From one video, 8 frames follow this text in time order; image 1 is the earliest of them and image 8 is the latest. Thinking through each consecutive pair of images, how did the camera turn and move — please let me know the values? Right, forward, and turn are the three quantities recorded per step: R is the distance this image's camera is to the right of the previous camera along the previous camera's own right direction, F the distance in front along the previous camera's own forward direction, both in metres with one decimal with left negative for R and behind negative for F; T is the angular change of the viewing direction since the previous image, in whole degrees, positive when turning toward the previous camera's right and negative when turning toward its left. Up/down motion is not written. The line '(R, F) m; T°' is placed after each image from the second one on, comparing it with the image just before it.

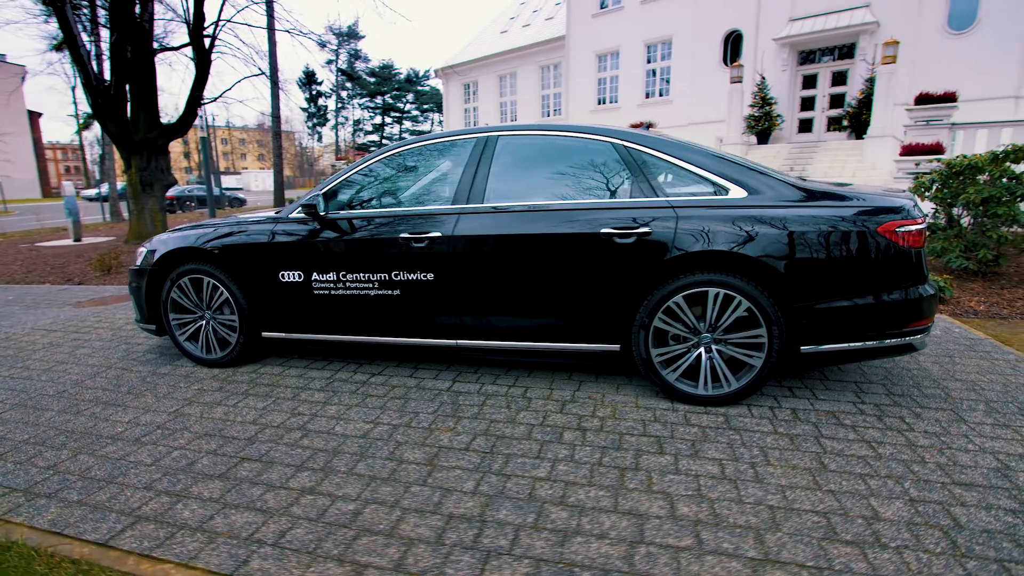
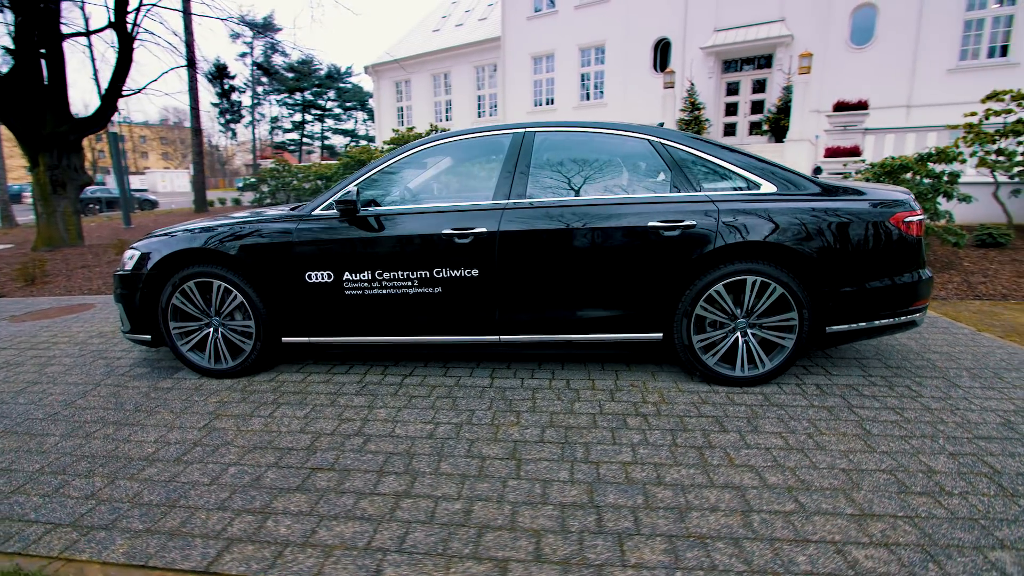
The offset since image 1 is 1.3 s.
(-0.9, 0.0) m; +8°
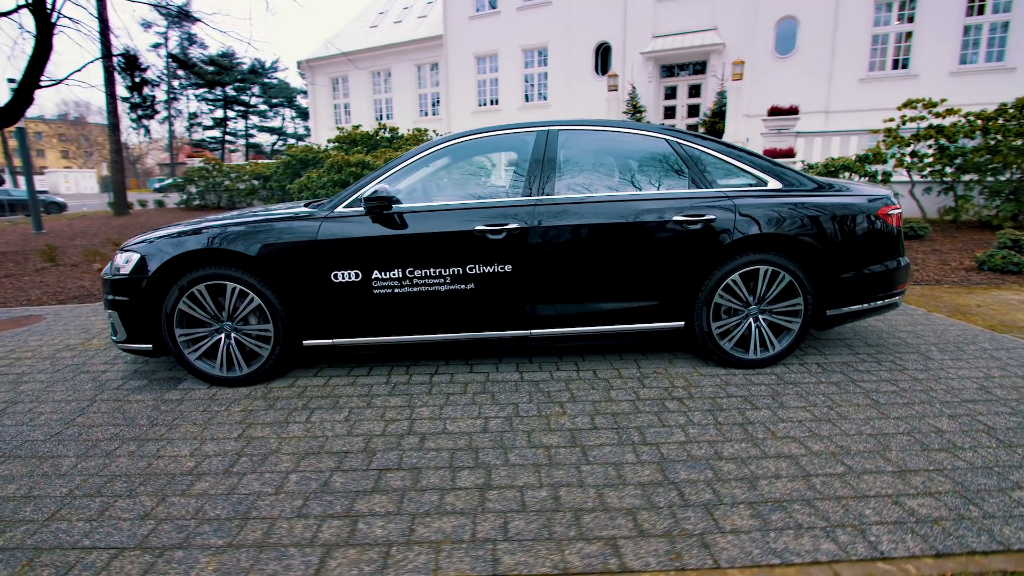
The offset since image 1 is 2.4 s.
(-0.7, 0.0) m; +7°
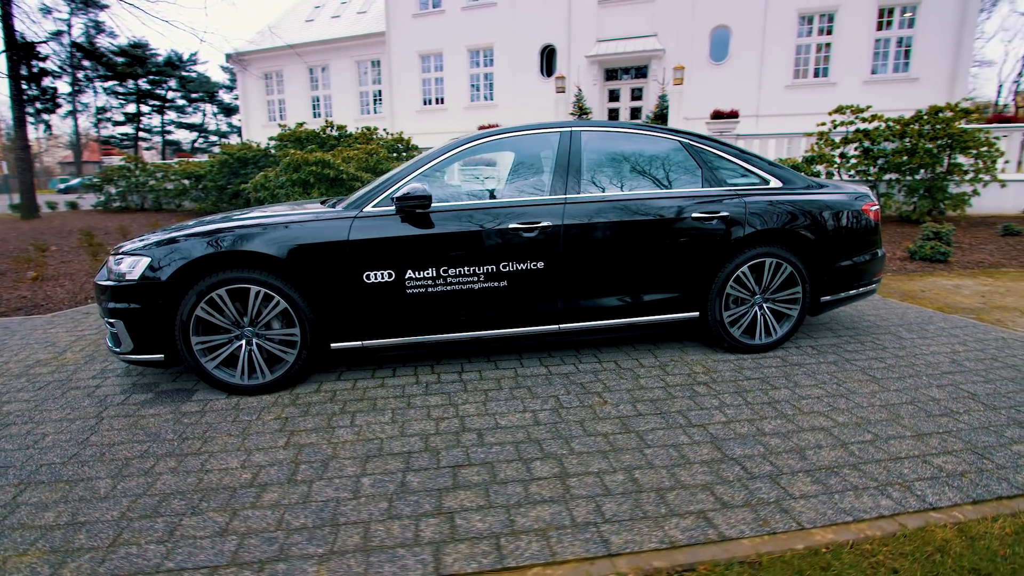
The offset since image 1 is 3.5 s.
(-0.7, 0.0) m; +7°
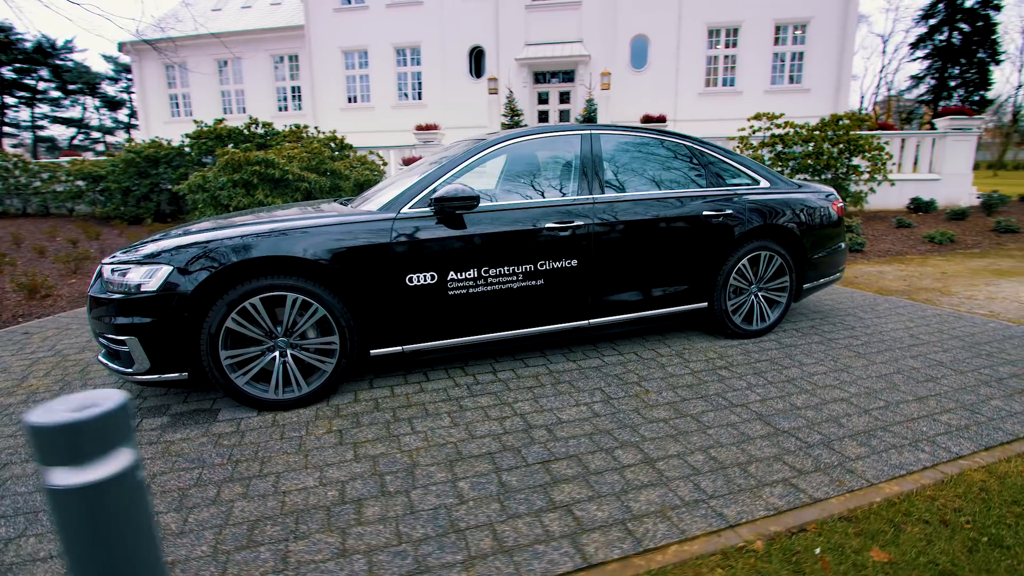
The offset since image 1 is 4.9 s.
(-0.9, 0.0) m; +9°
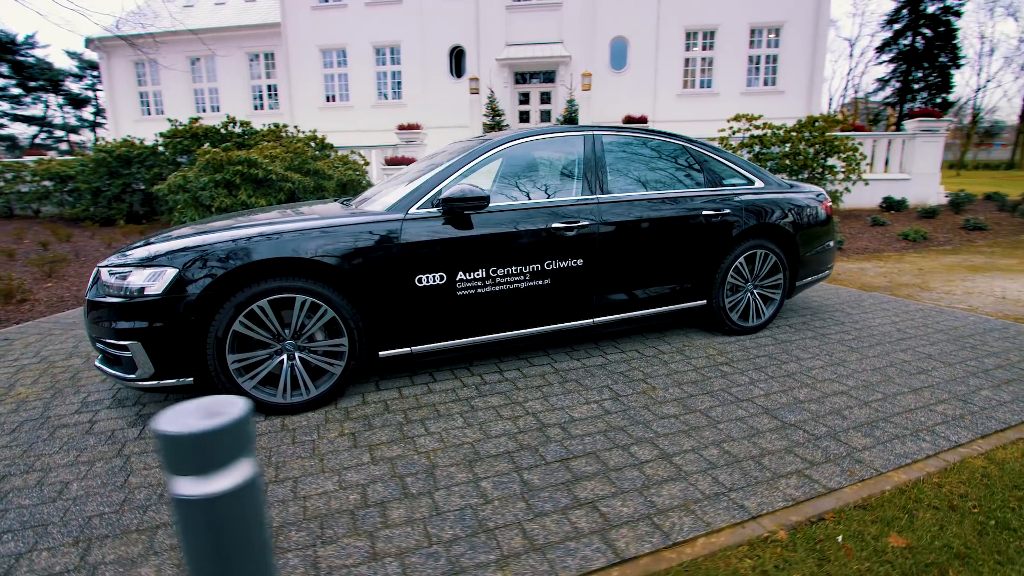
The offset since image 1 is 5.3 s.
(-0.2, 0.0) m; +2°
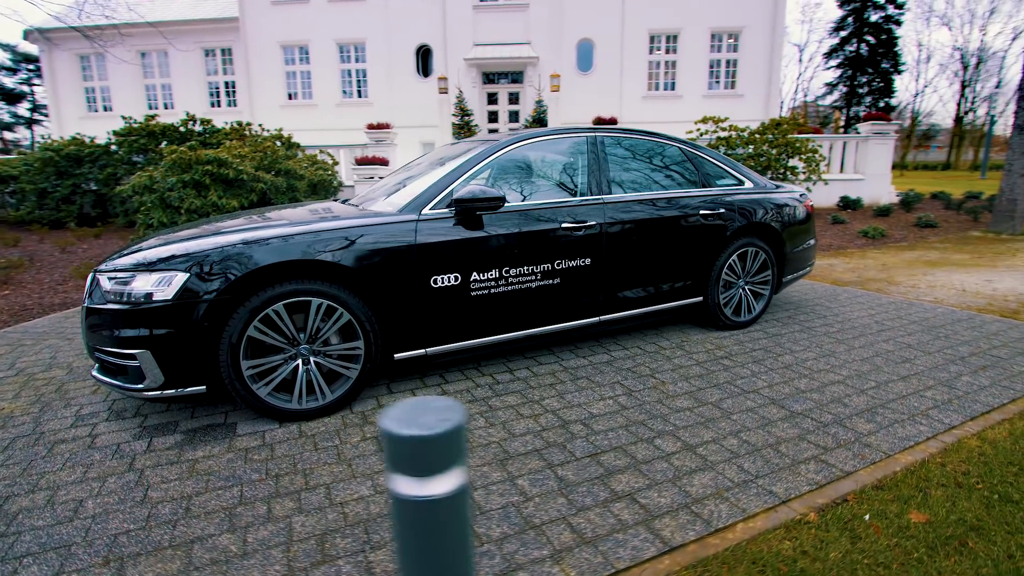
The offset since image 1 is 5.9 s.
(-0.4, 0.0) m; +4°
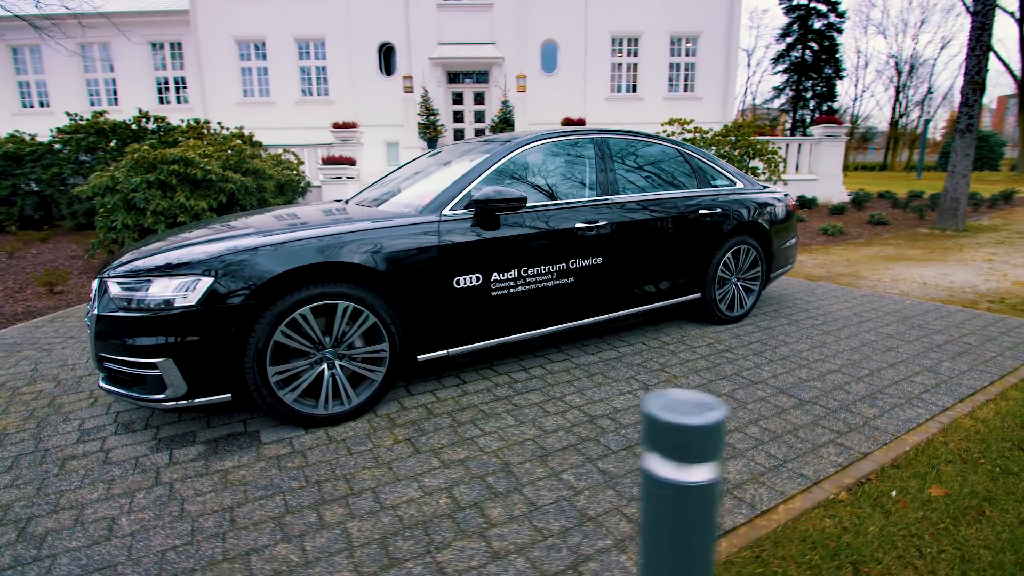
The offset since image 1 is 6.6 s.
(-0.4, 0.0) m; +5°
